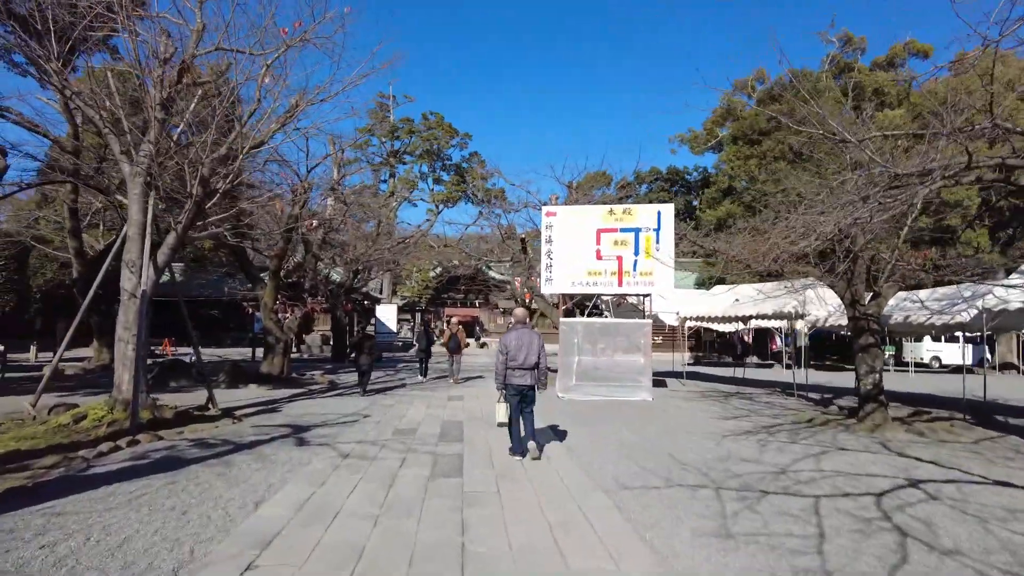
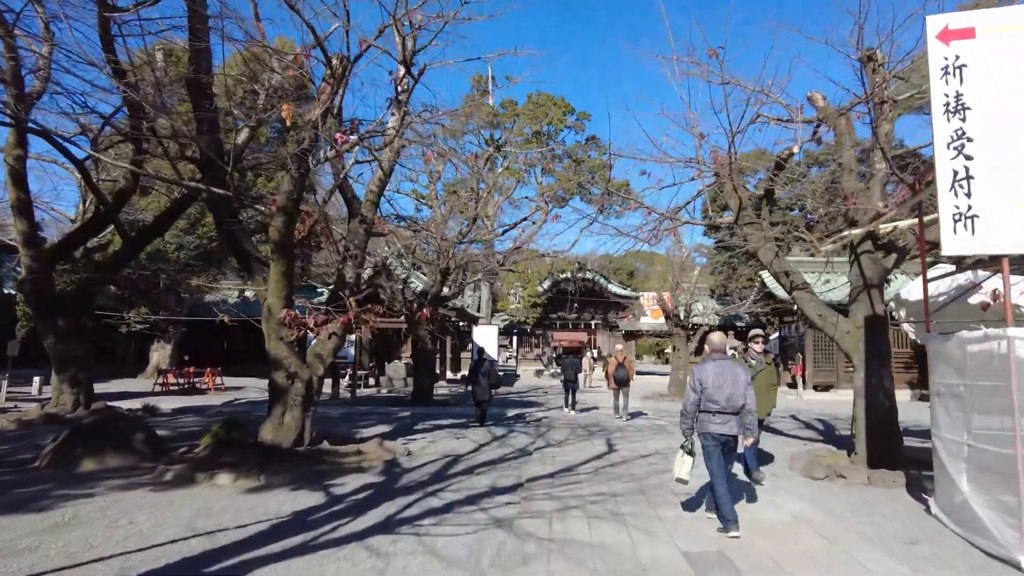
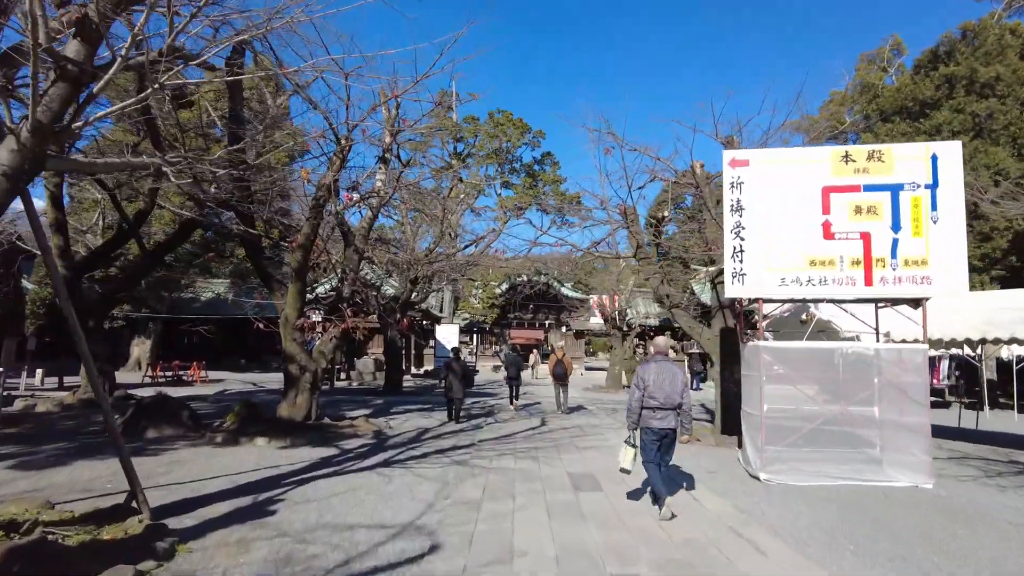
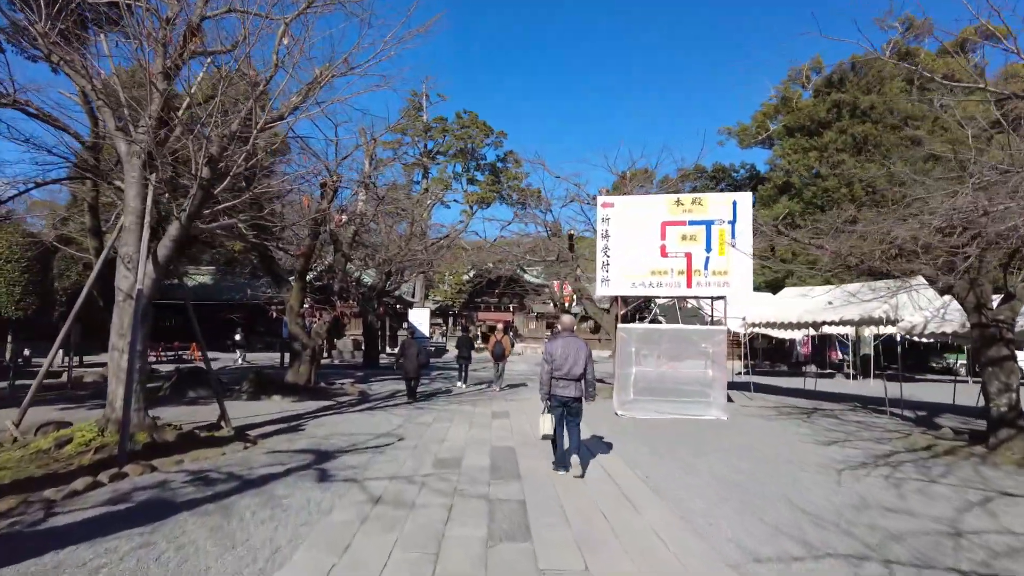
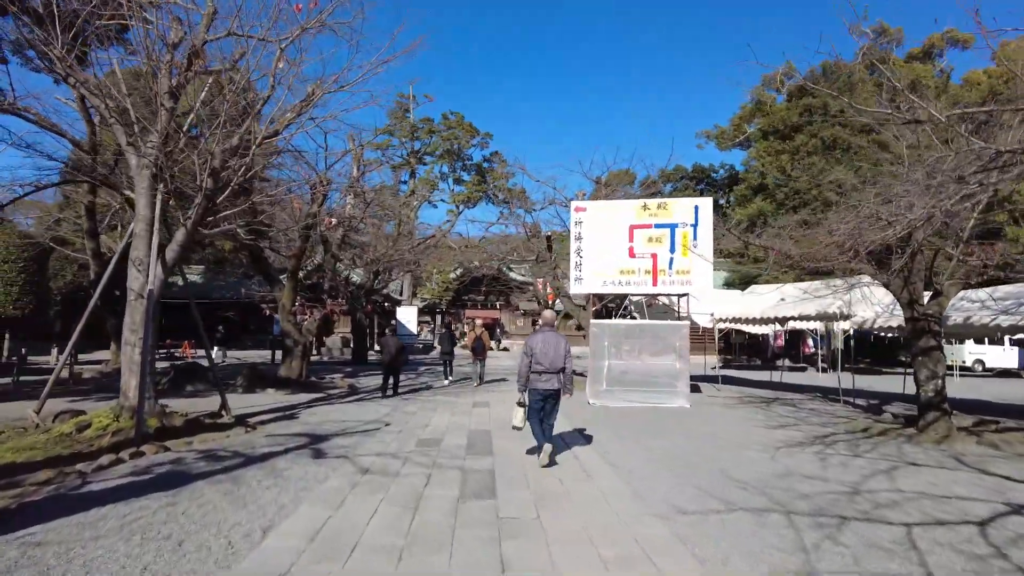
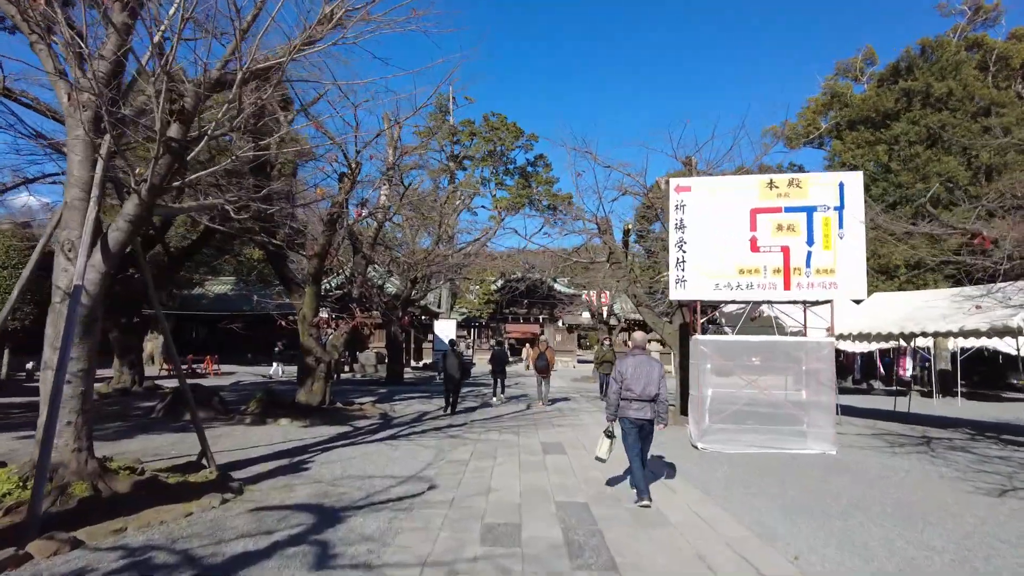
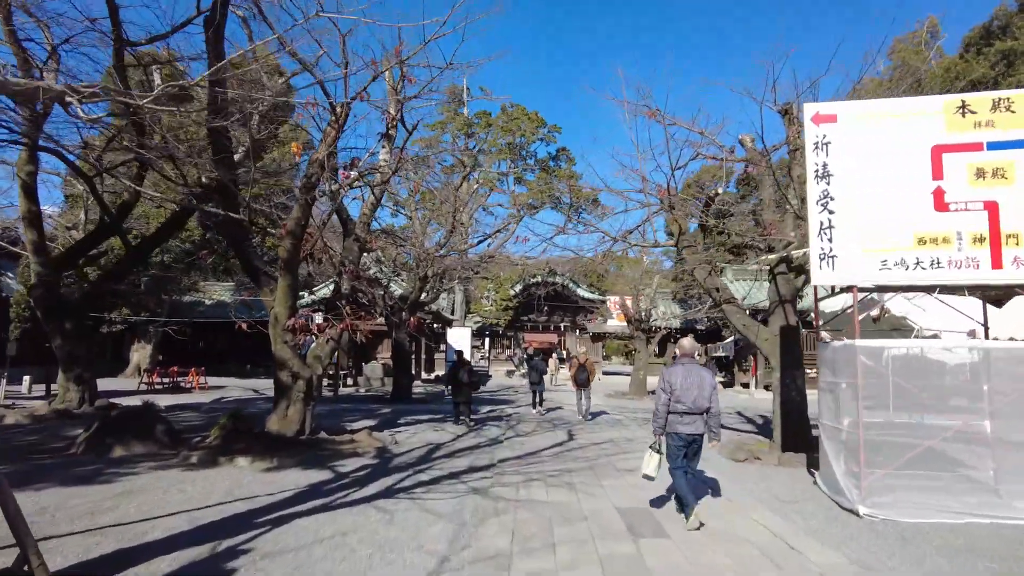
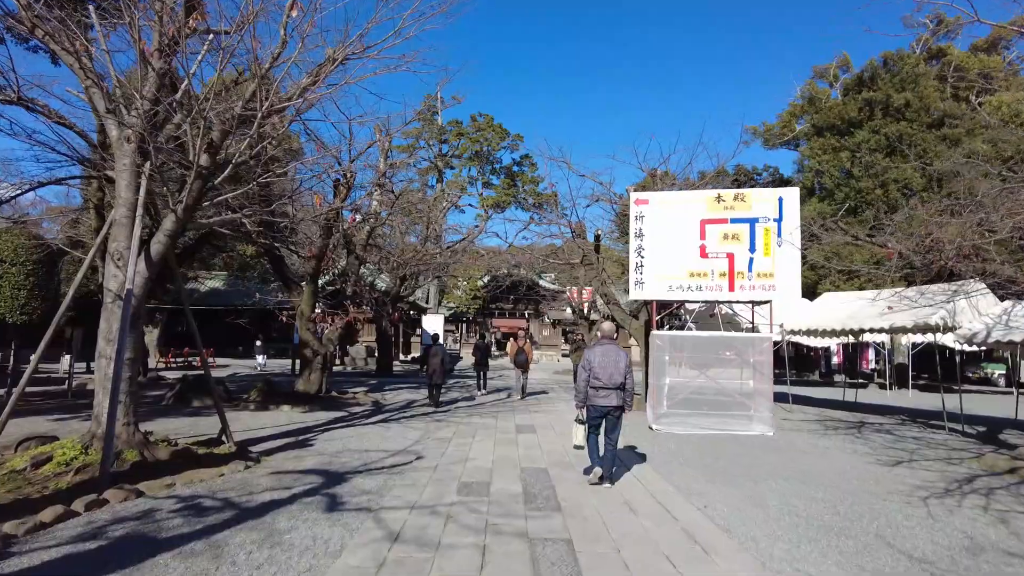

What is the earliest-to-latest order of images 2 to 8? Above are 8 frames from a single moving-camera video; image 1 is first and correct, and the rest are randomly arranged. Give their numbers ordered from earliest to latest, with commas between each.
5, 4, 8, 6, 3, 7, 2
